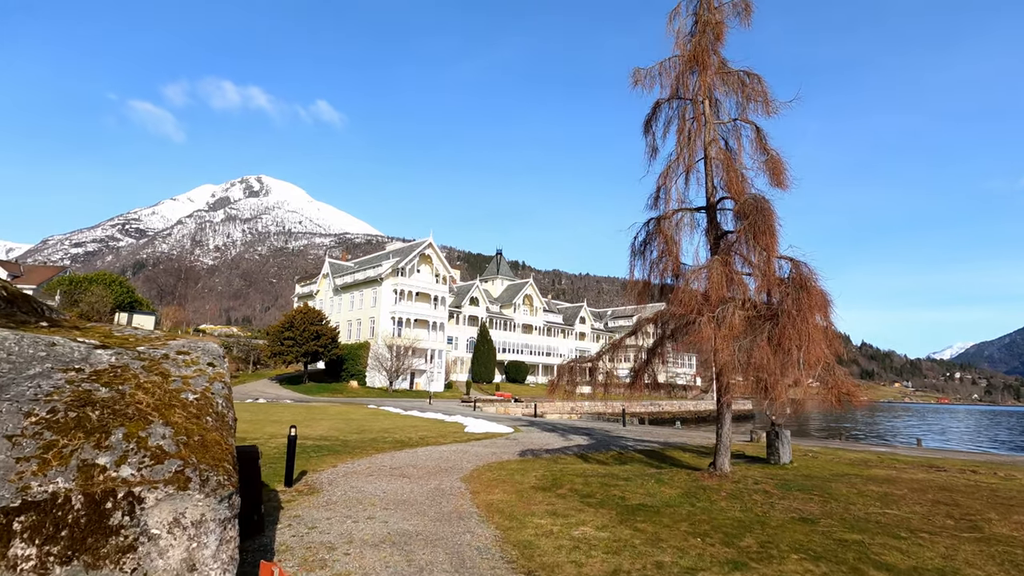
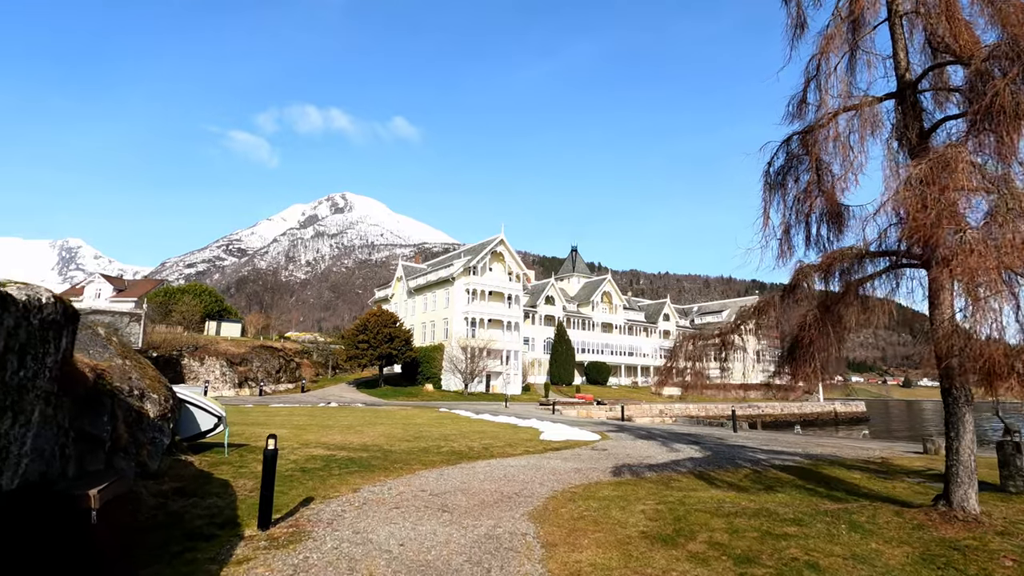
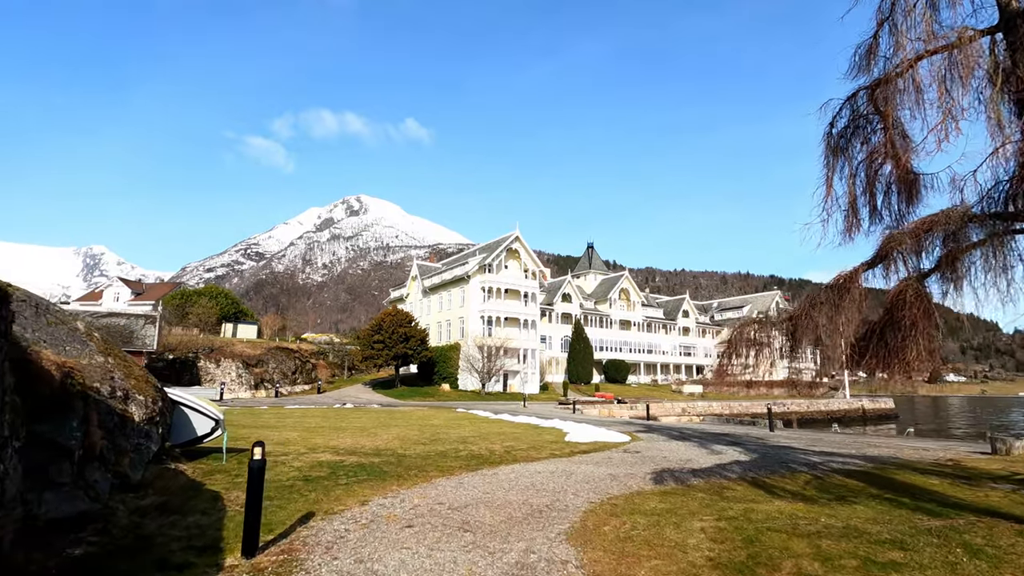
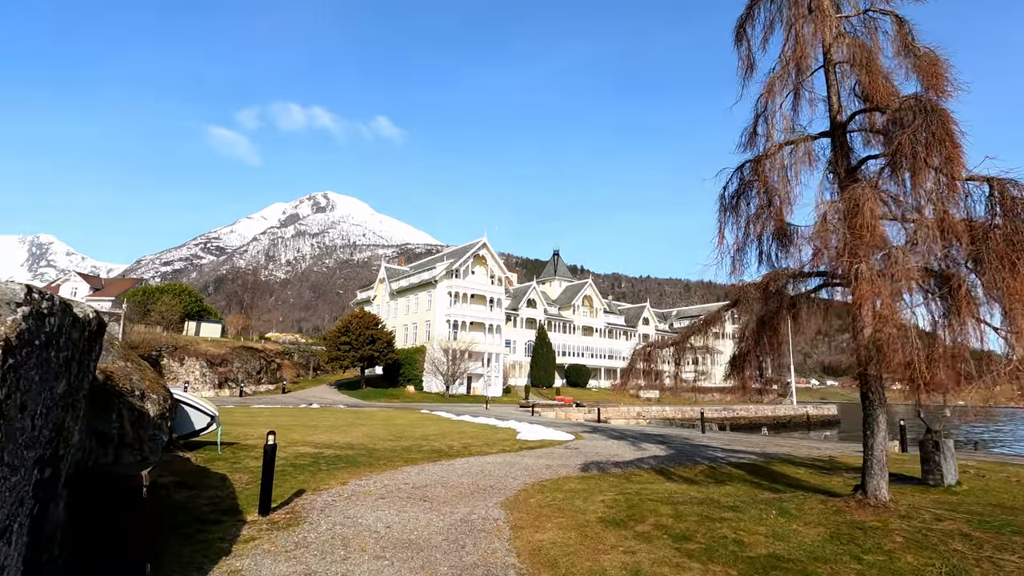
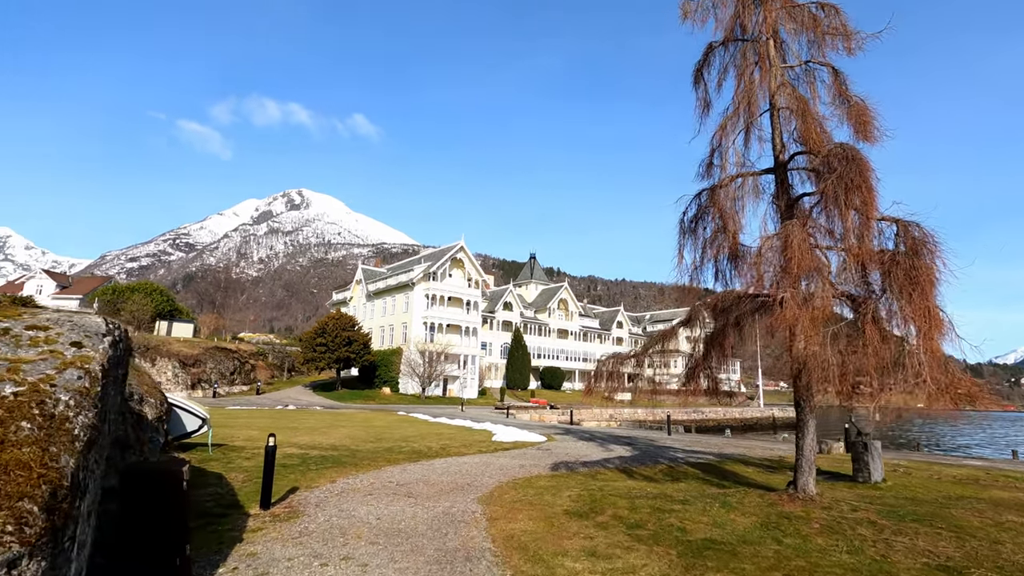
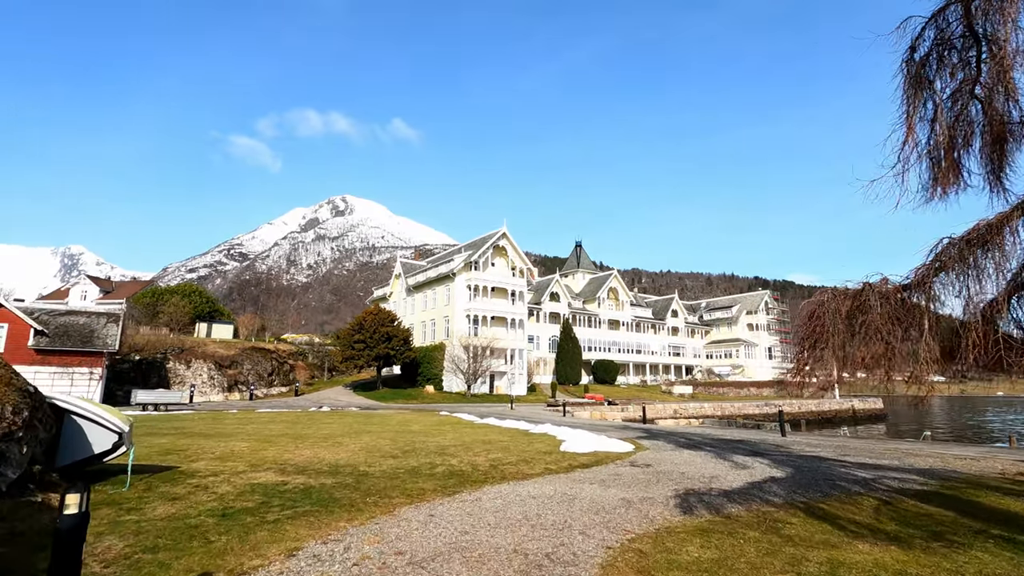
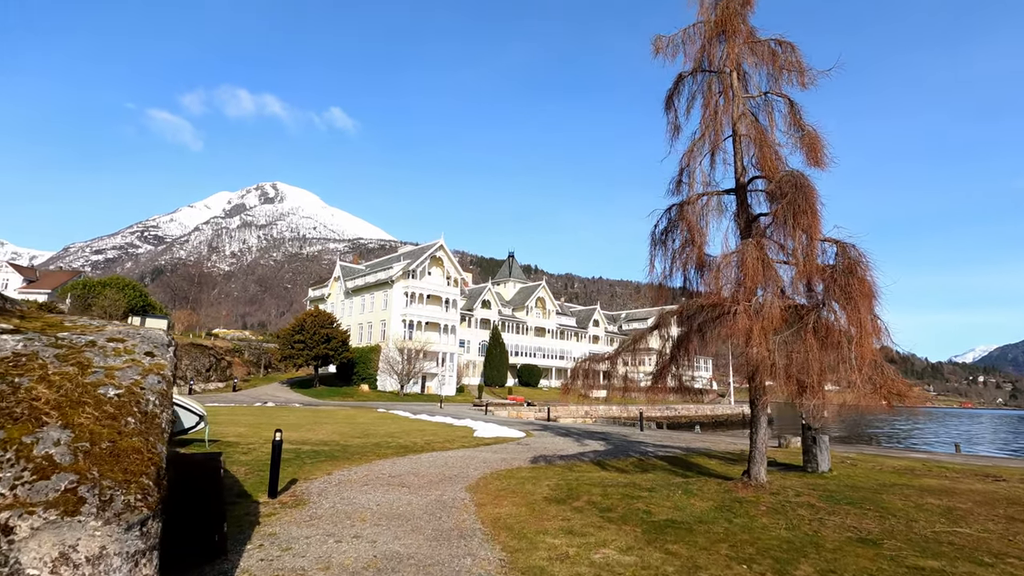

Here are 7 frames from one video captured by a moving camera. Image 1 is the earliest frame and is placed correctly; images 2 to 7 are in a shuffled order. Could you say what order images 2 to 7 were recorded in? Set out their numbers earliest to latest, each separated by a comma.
7, 5, 4, 2, 3, 6
